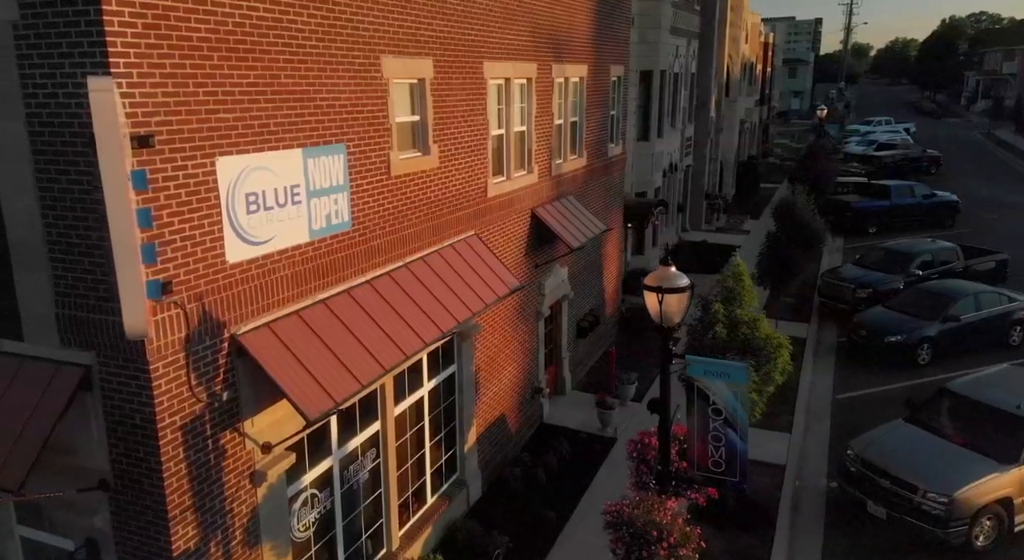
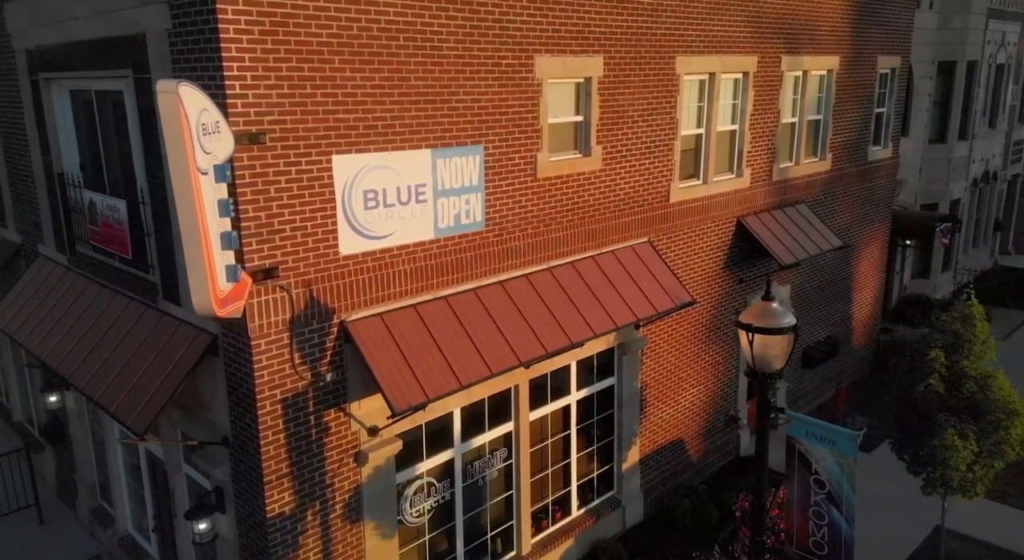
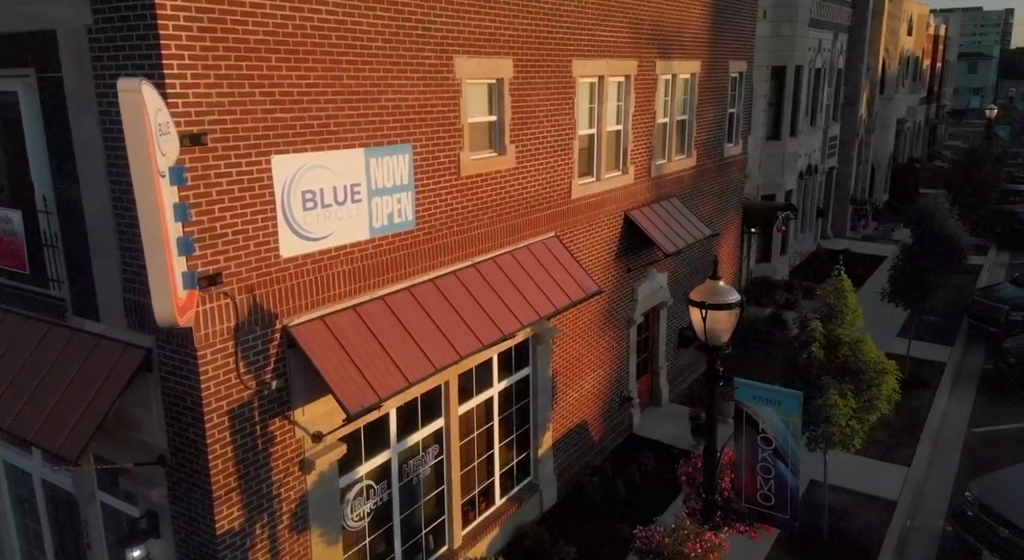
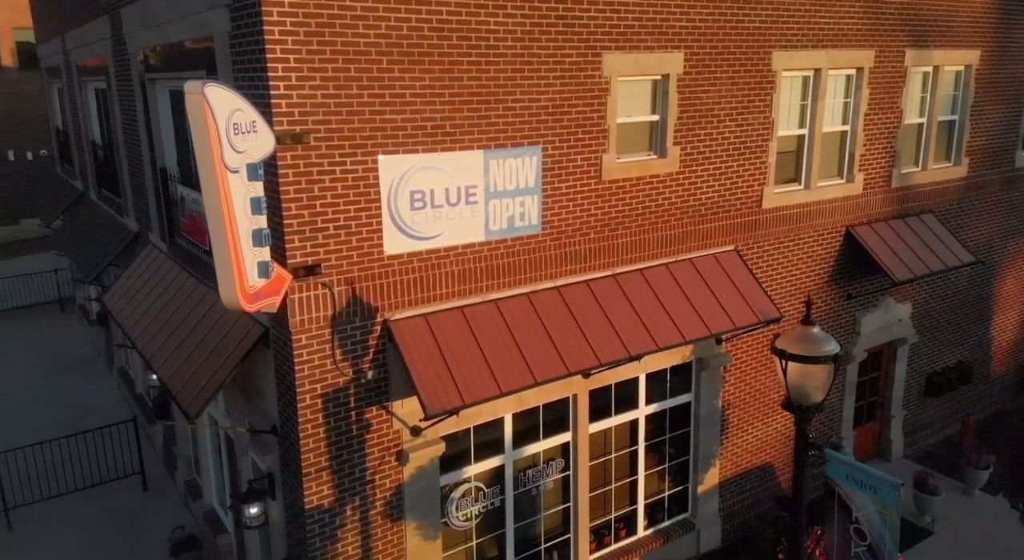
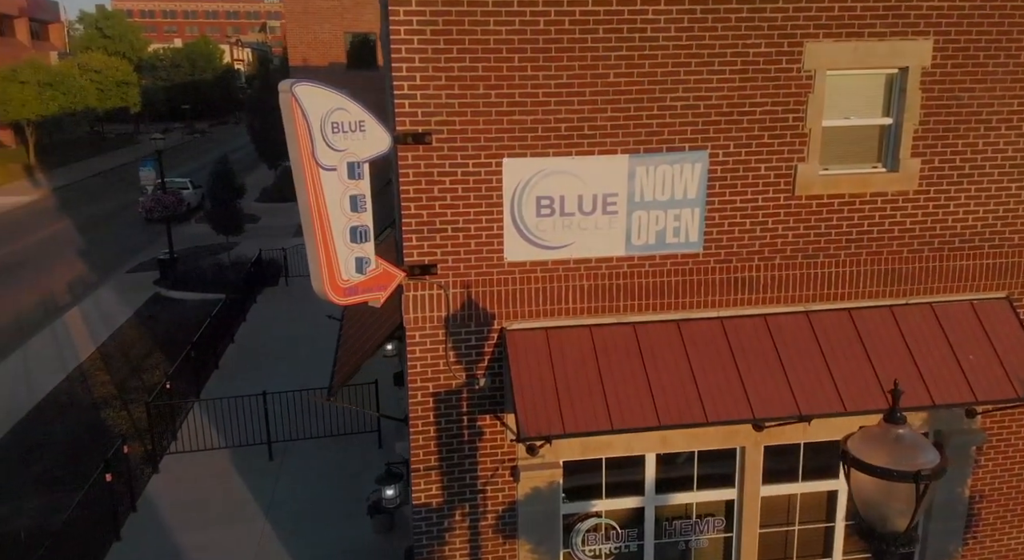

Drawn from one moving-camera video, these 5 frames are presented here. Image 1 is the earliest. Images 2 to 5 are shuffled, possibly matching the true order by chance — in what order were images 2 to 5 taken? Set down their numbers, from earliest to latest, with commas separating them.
3, 2, 4, 5
